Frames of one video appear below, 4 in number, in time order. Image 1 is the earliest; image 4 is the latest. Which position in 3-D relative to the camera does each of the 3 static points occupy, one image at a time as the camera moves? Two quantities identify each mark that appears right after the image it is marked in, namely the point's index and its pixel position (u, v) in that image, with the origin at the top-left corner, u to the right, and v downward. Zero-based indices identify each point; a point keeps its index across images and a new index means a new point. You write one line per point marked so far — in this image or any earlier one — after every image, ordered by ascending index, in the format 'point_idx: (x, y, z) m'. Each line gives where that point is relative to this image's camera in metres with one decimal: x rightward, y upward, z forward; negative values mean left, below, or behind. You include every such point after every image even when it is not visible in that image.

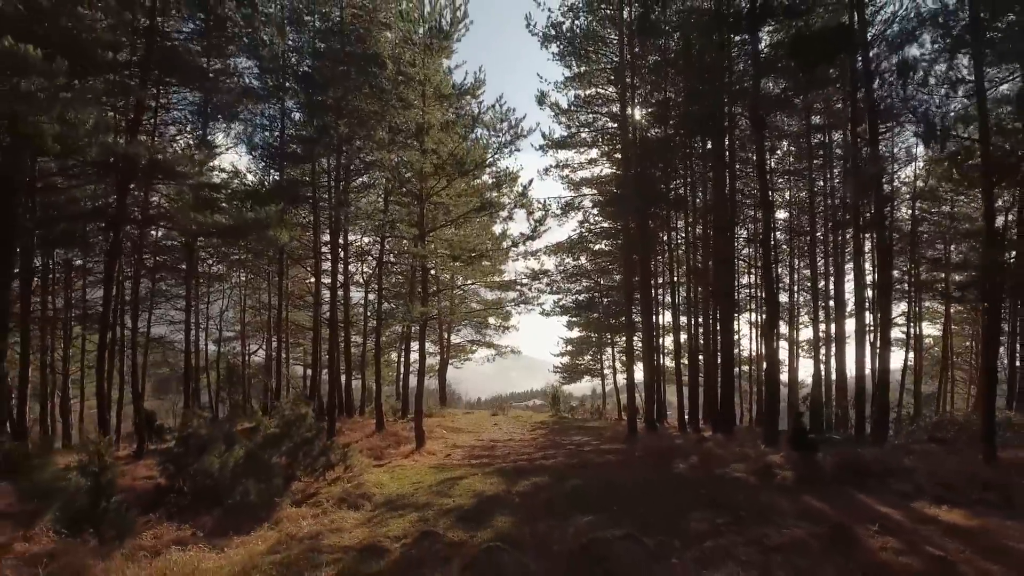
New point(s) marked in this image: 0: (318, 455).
0: (-3.5, -3.0, +10.9) m
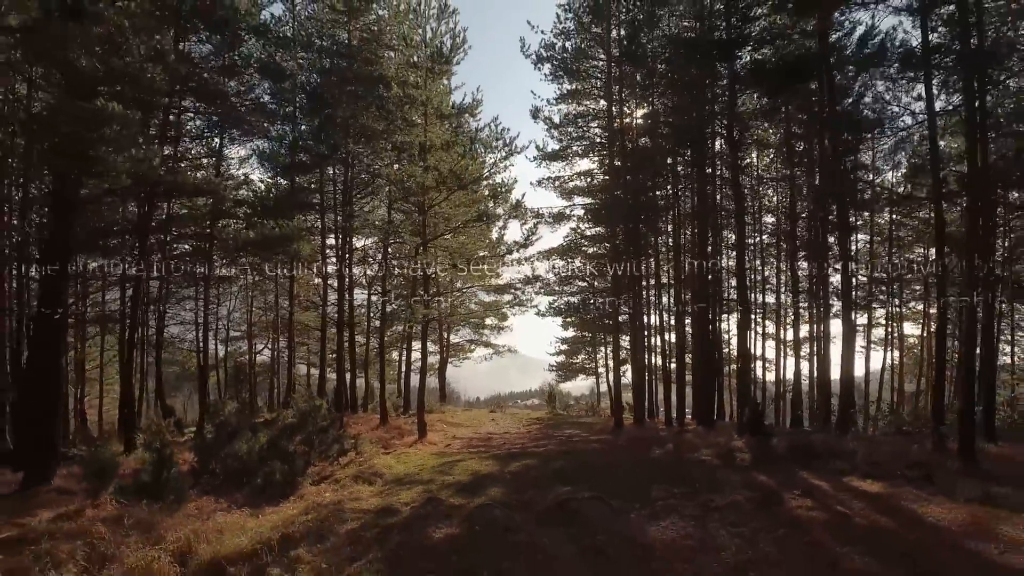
0: (-3.6, -3.1, +12.2) m
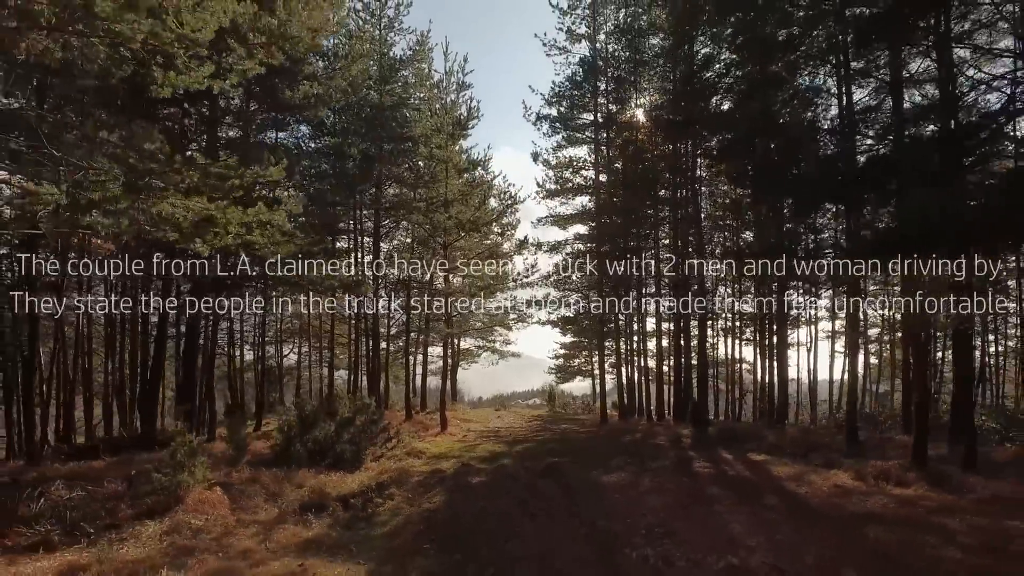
0: (-3.5, -3.8, +16.0) m
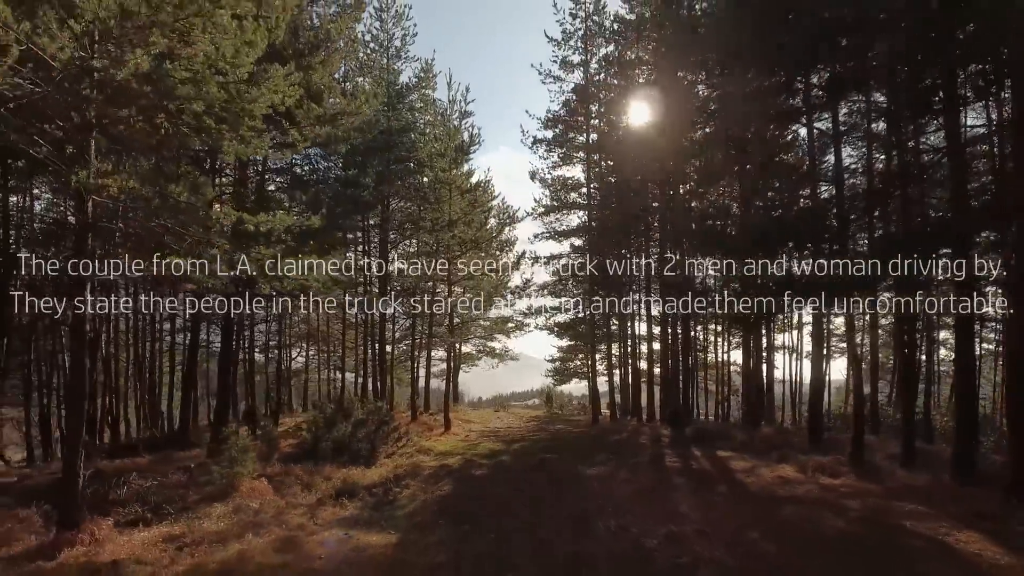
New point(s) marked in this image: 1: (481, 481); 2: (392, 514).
0: (-3.5, -4.2, +17.7) m
1: (-0.6, -3.5, +11.0) m
2: (-1.8, -3.4, +9.0) m
